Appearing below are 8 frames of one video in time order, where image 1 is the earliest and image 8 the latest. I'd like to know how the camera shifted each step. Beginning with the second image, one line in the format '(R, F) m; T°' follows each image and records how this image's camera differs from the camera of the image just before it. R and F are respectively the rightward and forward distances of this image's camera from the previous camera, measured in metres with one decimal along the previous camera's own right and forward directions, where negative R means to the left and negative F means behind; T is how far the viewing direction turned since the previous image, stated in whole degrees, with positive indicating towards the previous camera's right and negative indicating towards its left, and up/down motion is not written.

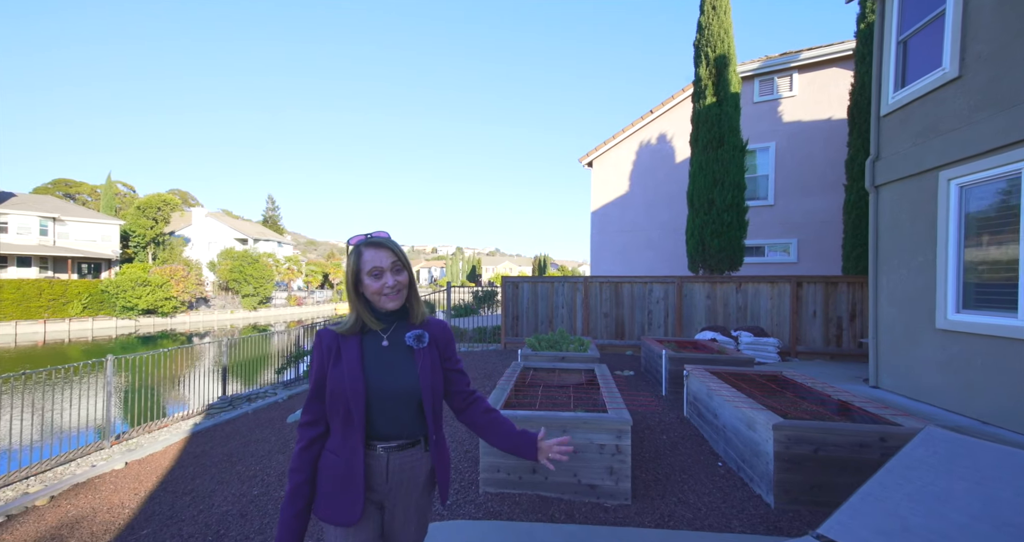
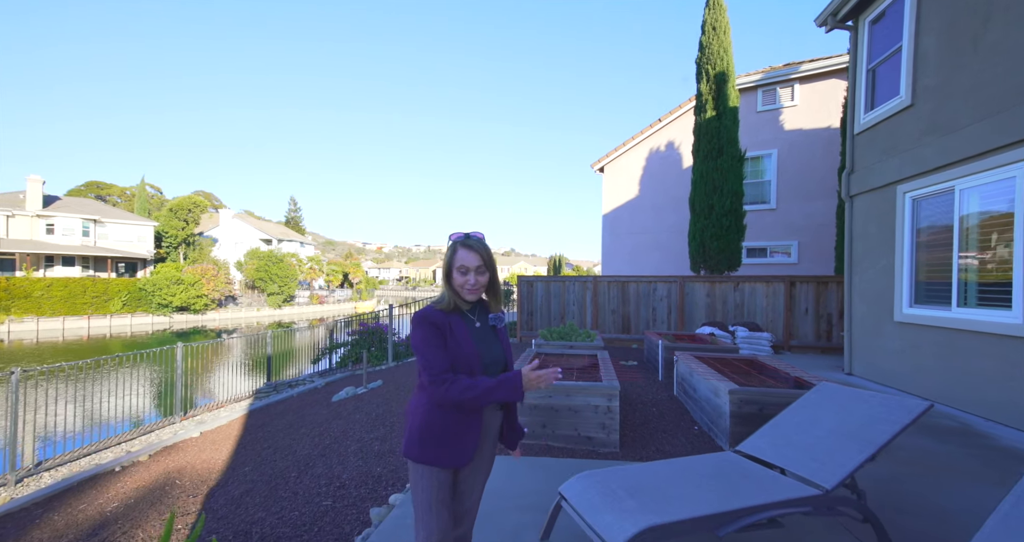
(0.0, -0.9) m; -2°
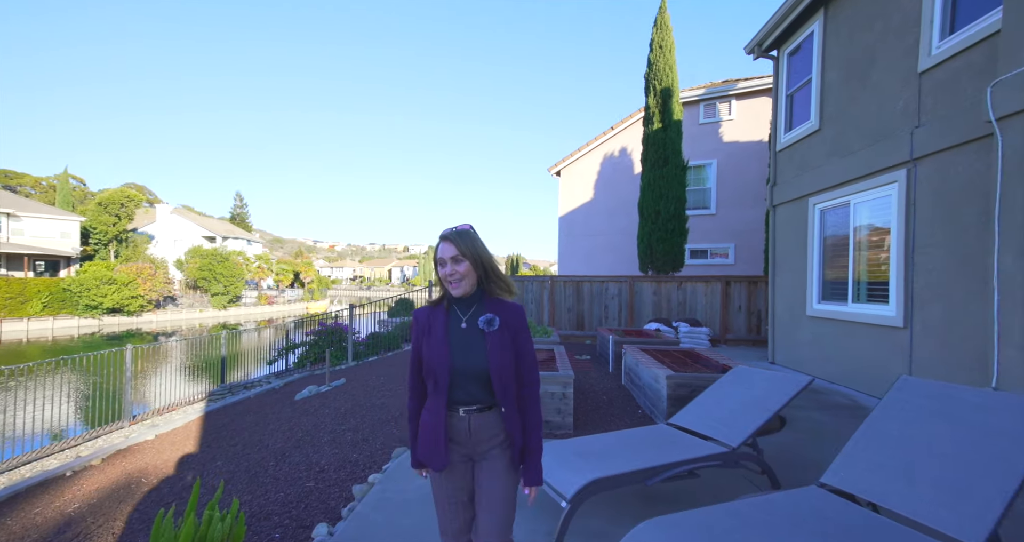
(-0.1, -0.4) m; +6°
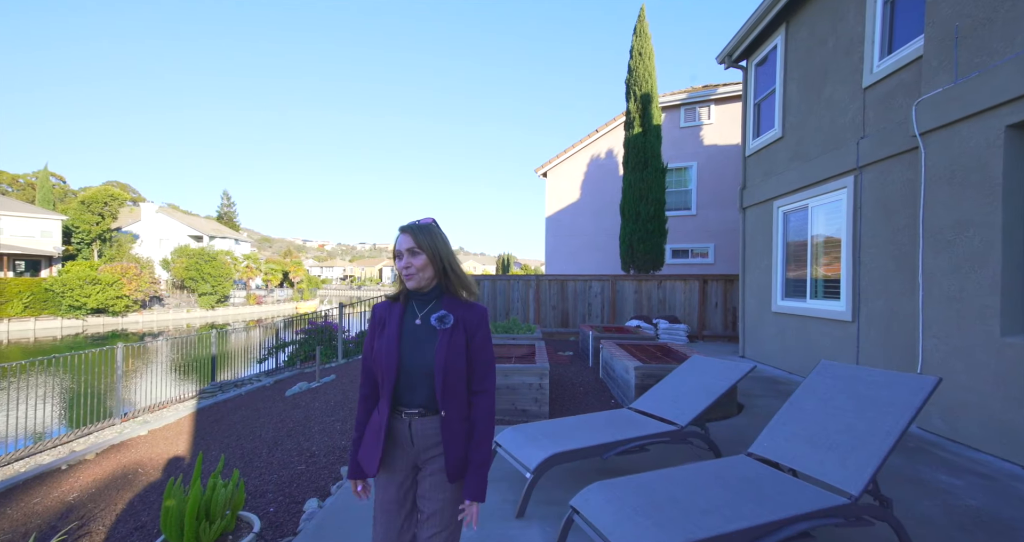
(+0.1, -0.3) m; +1°
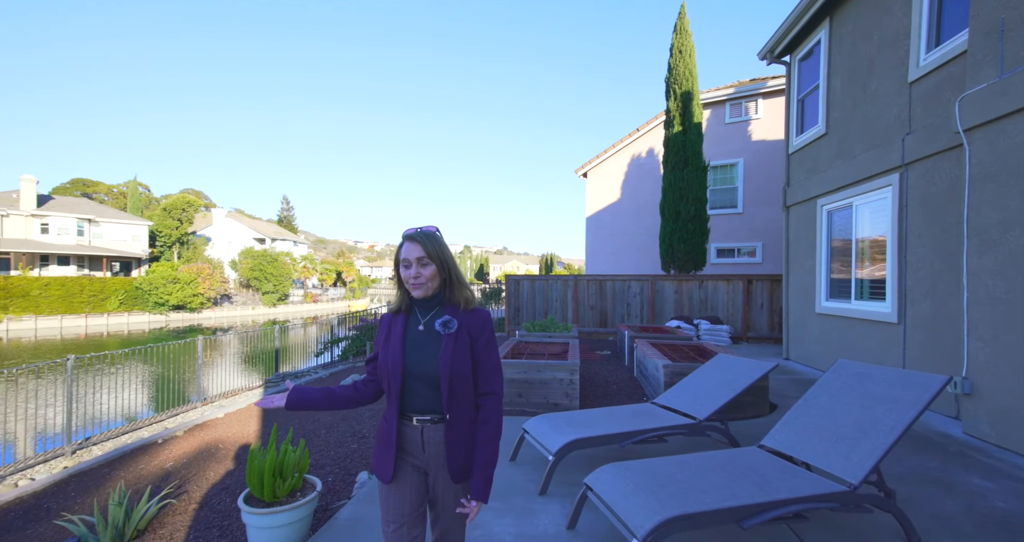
(+0.1, -0.3) m; -6°
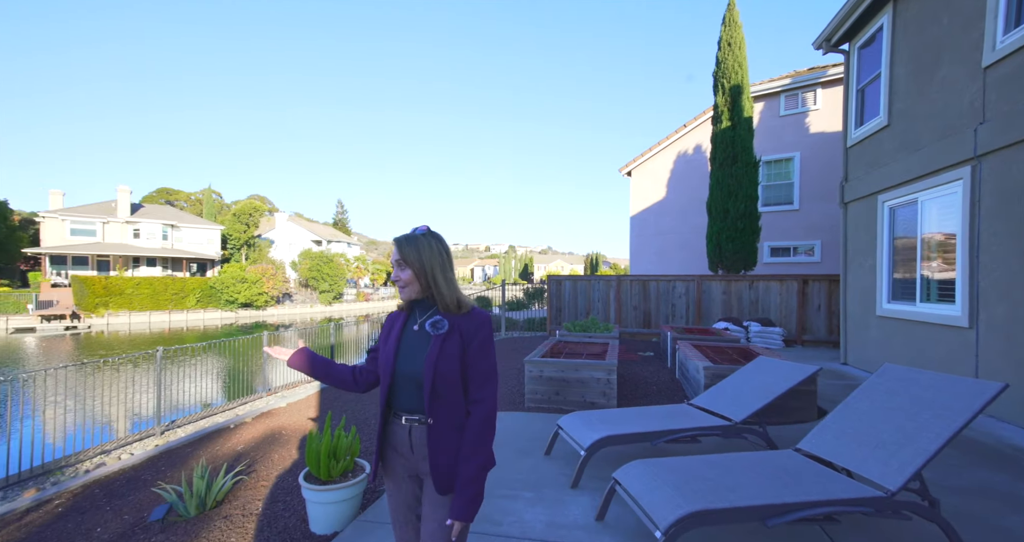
(+0.1, -0.1) m; -6°
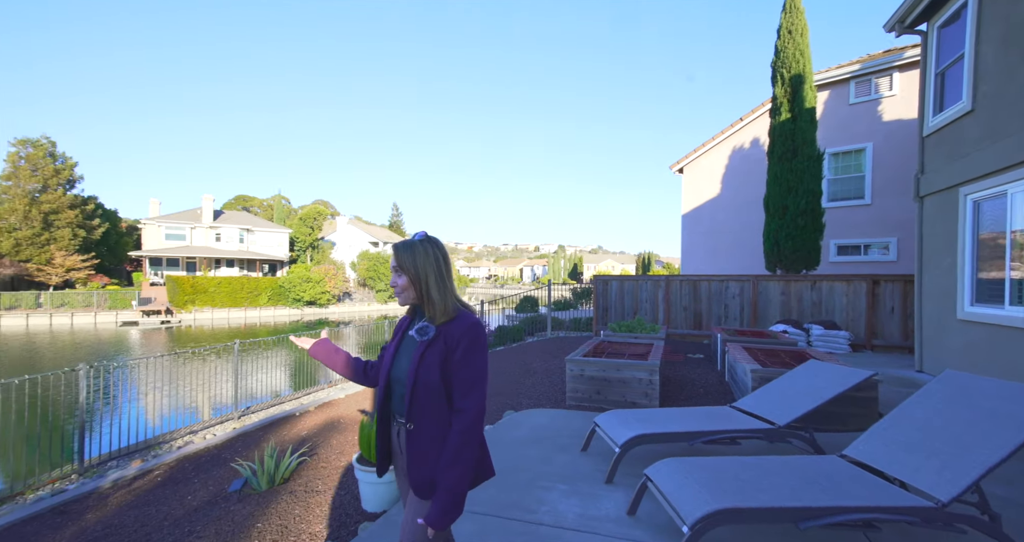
(+0.1, -0.1) m; -7°
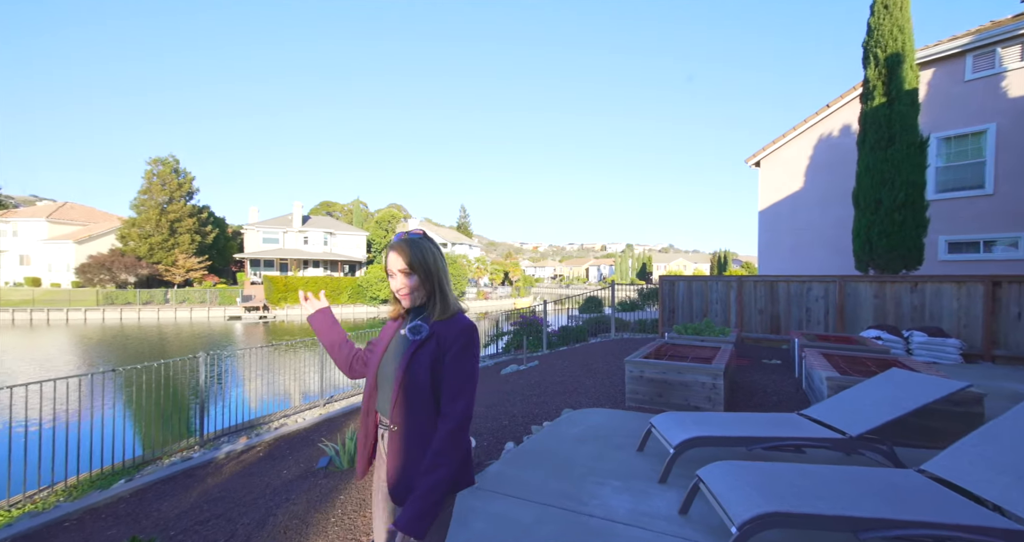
(+0.1, -0.1) m; -9°
